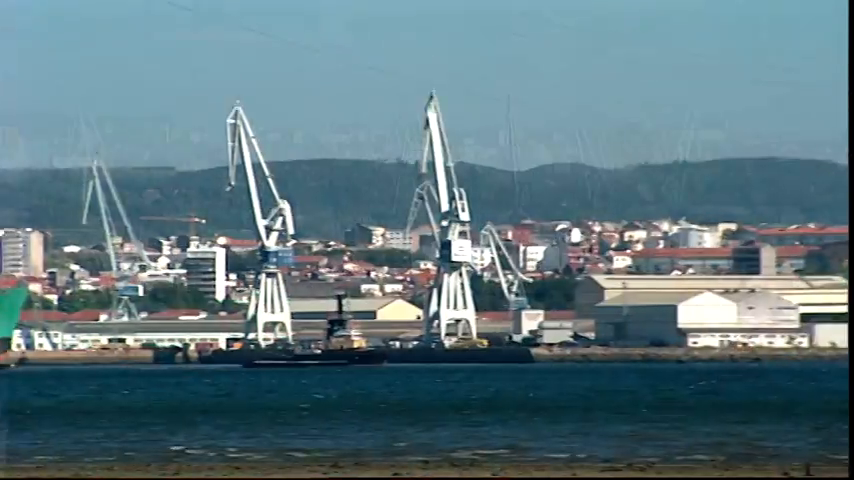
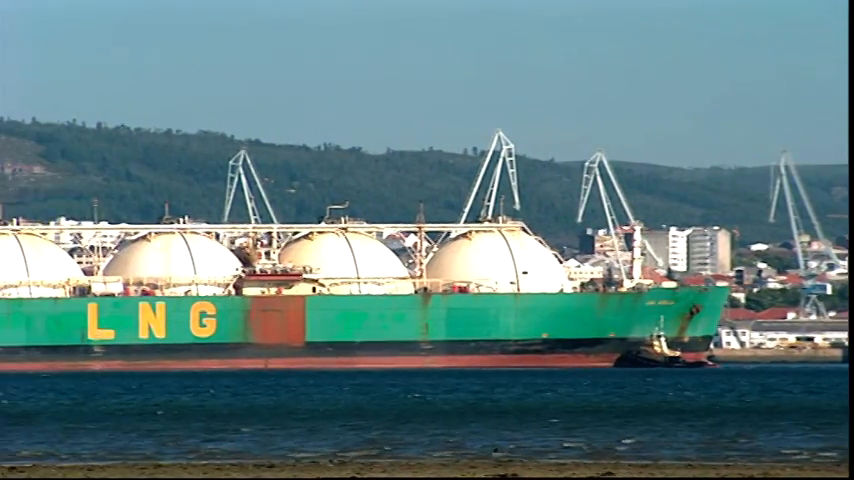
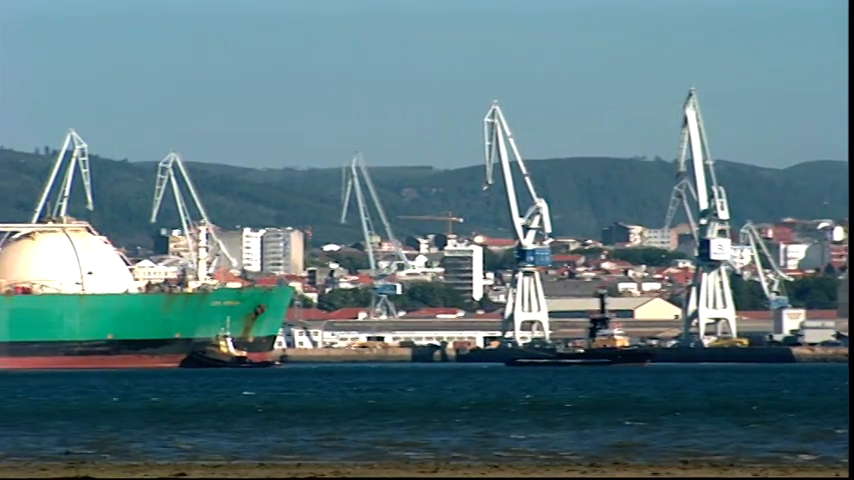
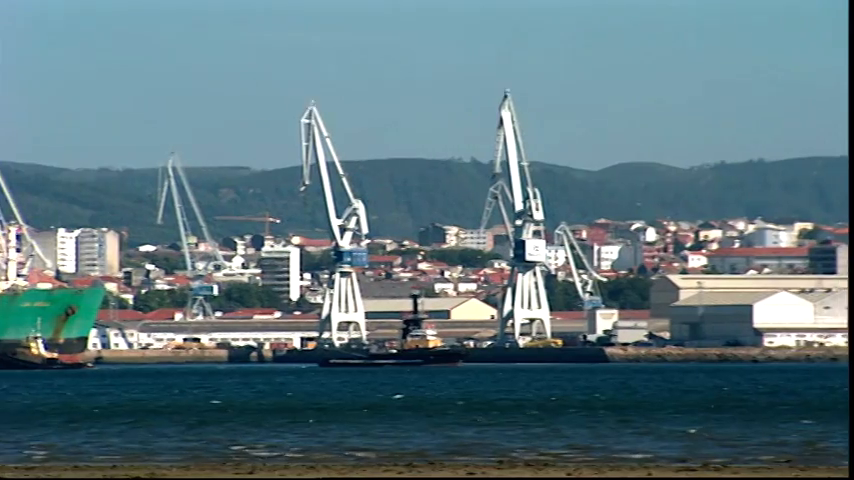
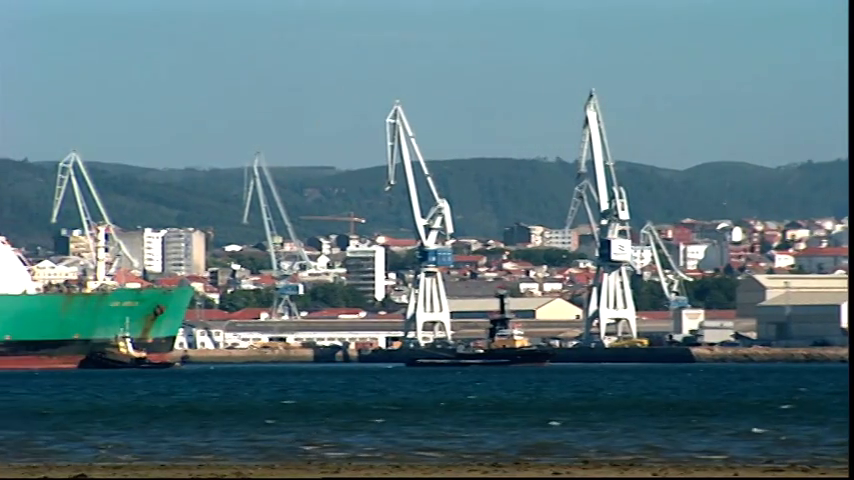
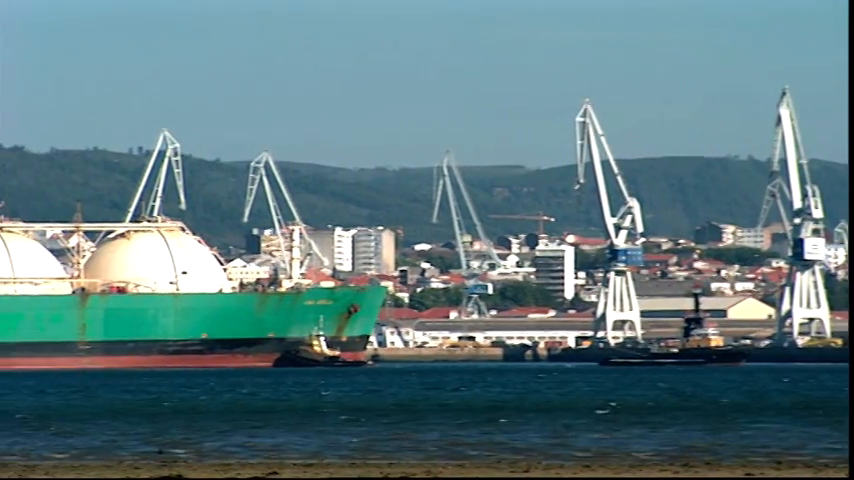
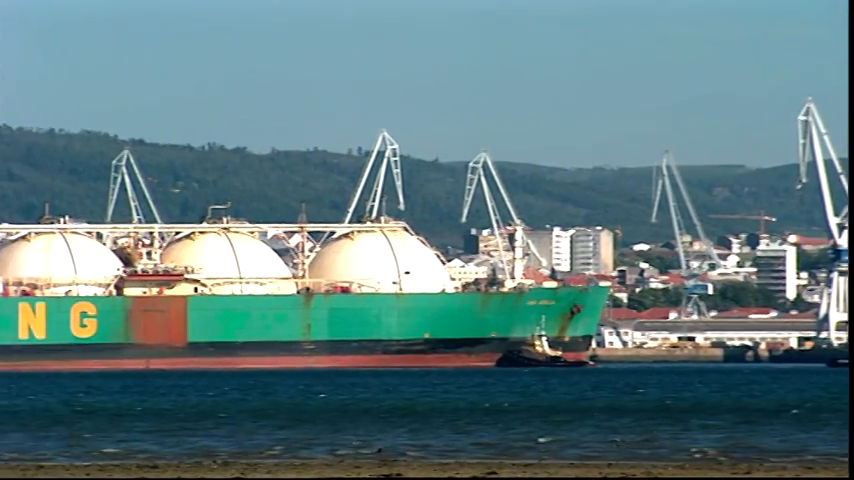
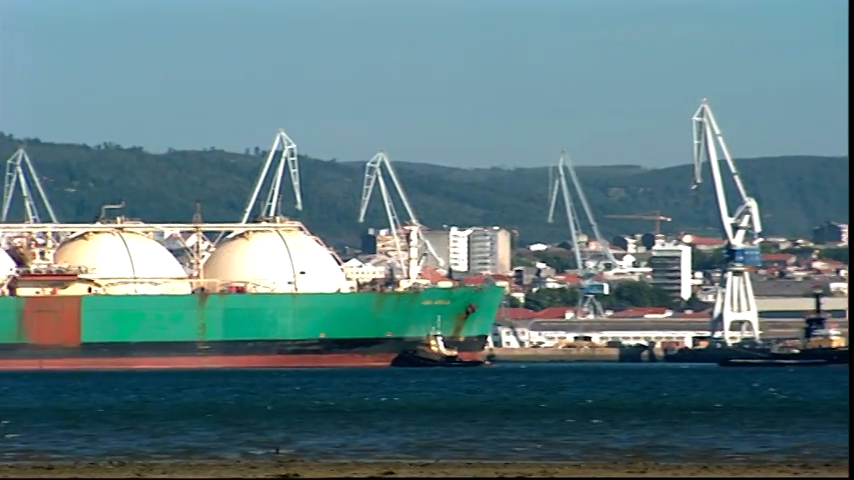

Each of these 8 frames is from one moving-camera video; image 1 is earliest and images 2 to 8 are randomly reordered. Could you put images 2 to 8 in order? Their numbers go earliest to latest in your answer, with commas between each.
4, 5, 3, 6, 8, 7, 2
